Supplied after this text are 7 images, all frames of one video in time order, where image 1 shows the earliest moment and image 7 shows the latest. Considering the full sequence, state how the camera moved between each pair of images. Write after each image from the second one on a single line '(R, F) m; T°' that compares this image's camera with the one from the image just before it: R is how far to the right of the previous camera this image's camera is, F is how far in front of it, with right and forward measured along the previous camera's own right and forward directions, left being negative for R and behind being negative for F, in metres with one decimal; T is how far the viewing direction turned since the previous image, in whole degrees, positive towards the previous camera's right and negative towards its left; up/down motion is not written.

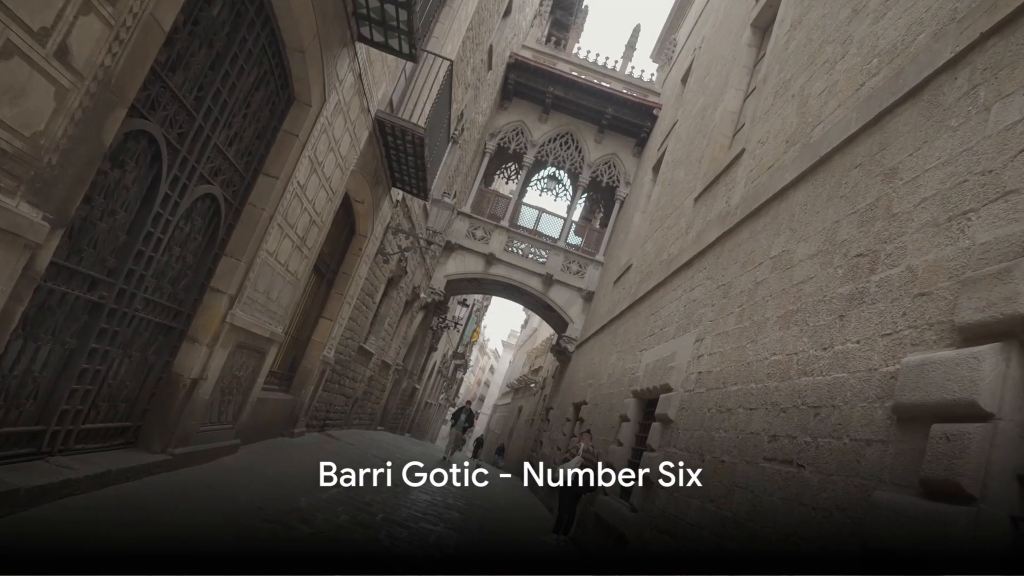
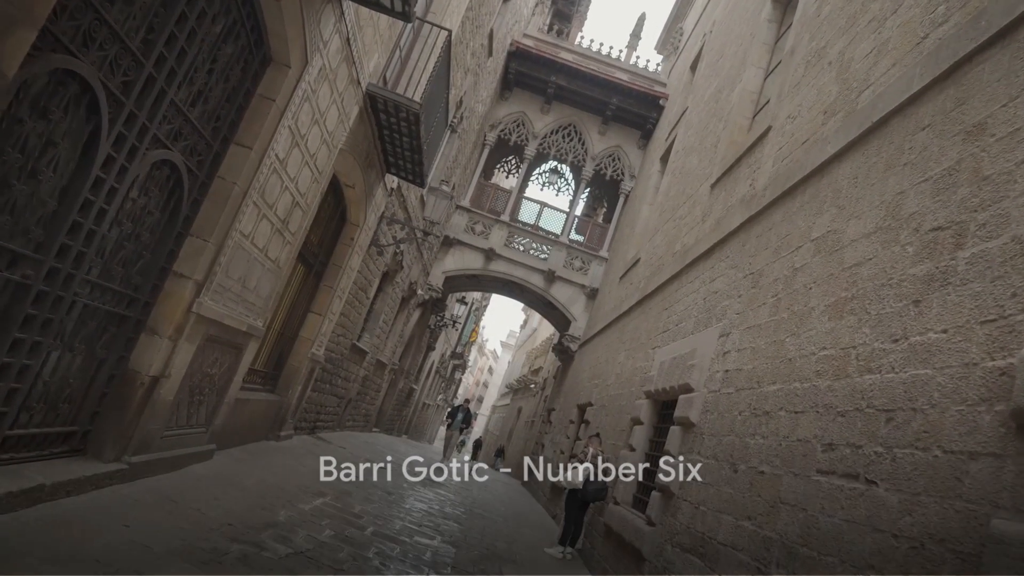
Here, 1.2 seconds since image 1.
(0.0, +0.6) m; 0°
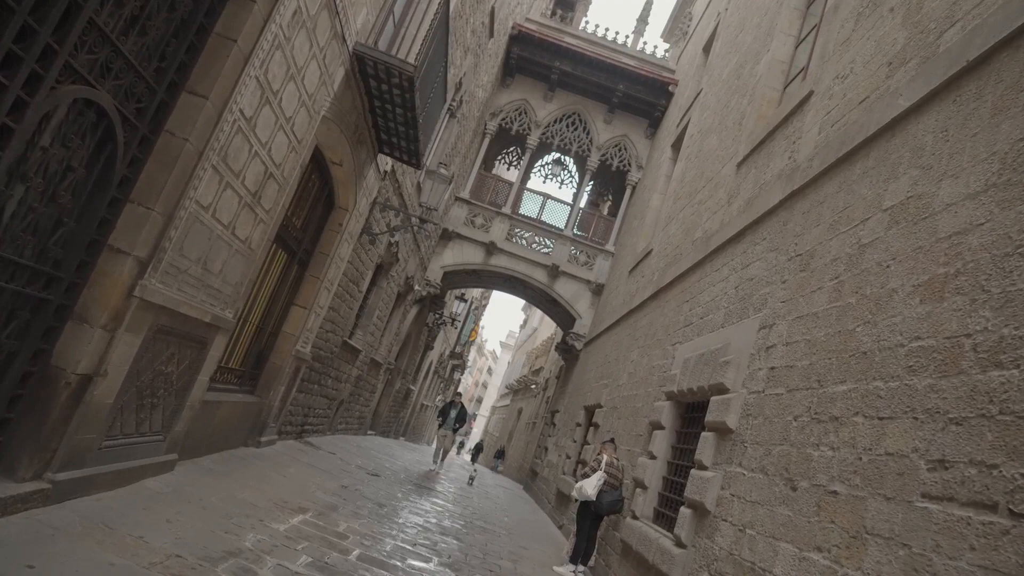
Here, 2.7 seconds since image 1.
(-0.1, +0.7) m; 0°
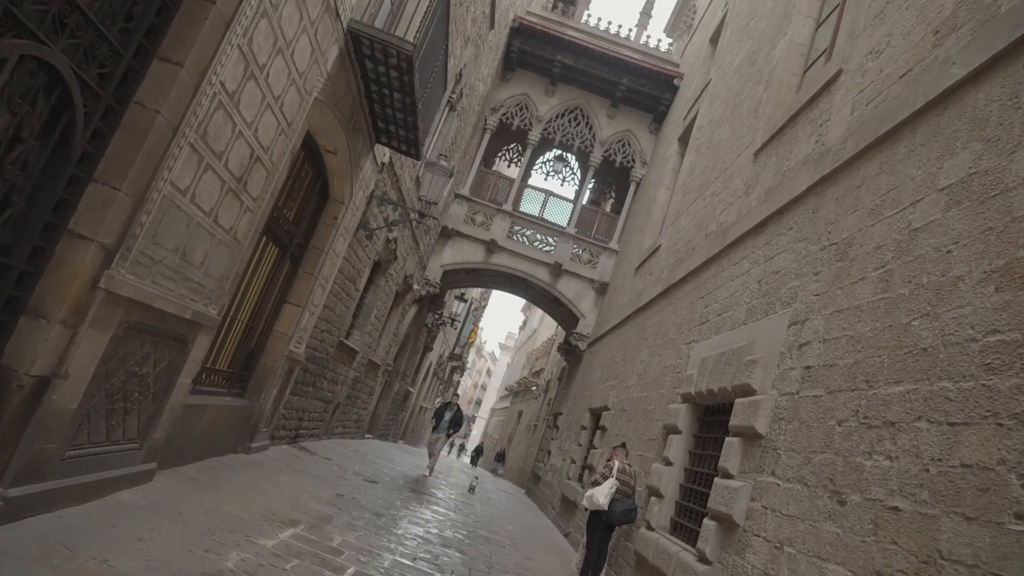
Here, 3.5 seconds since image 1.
(-0.1, +0.4) m; 0°
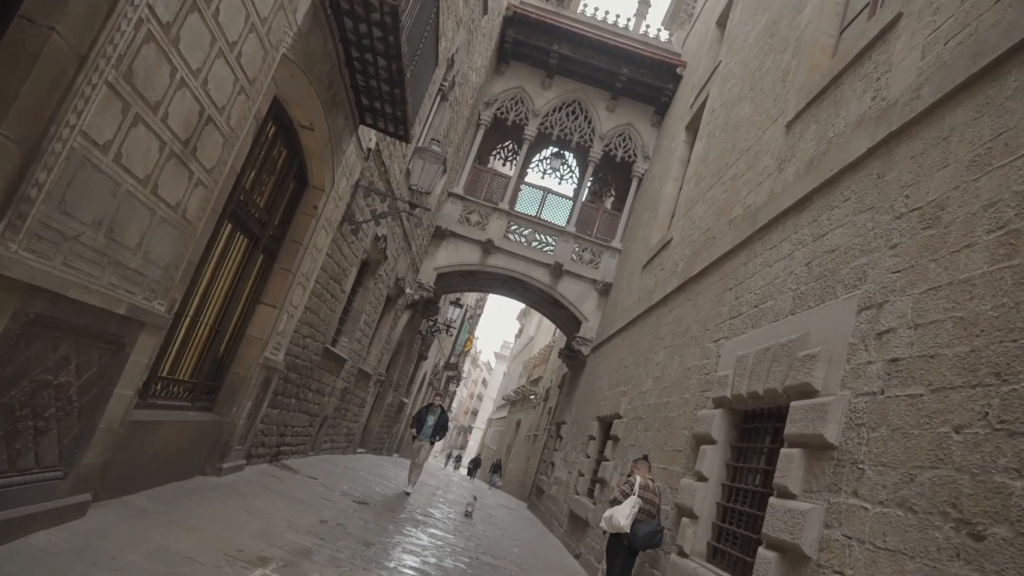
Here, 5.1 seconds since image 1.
(-0.1, +0.8) m; +1°
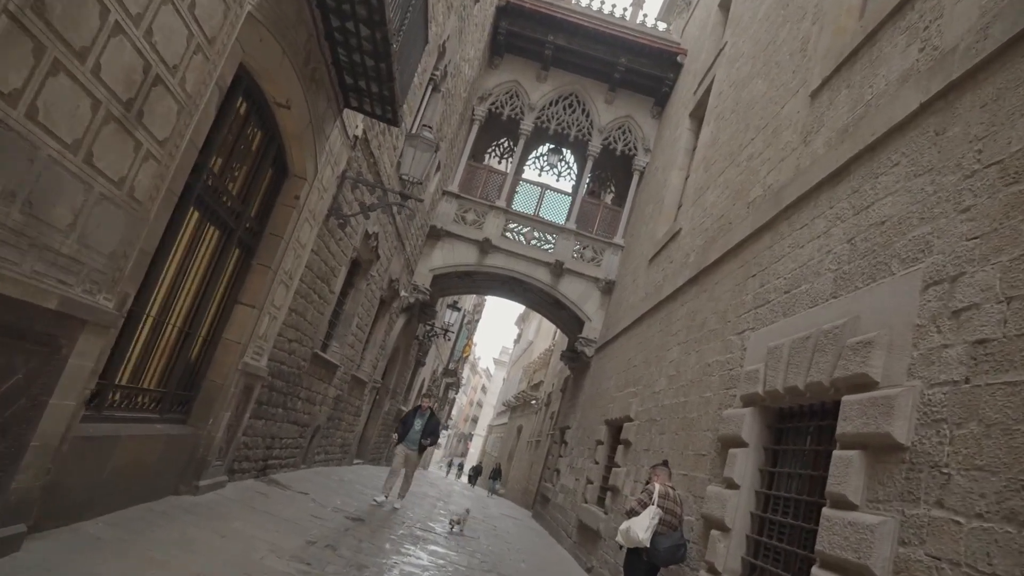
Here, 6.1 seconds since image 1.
(0.0, +0.5) m; 0°
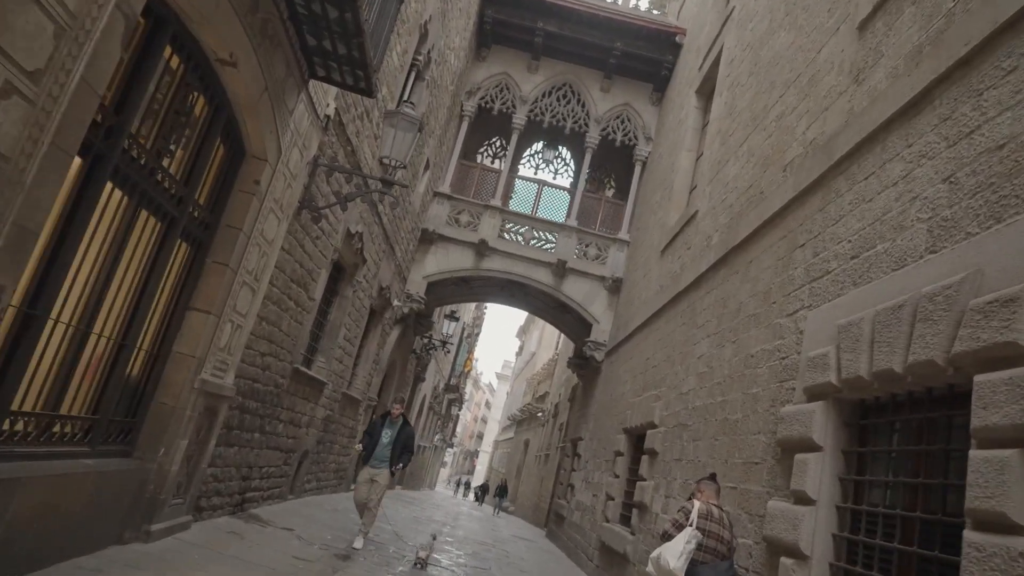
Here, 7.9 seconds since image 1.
(0.0, +0.9) m; 0°
